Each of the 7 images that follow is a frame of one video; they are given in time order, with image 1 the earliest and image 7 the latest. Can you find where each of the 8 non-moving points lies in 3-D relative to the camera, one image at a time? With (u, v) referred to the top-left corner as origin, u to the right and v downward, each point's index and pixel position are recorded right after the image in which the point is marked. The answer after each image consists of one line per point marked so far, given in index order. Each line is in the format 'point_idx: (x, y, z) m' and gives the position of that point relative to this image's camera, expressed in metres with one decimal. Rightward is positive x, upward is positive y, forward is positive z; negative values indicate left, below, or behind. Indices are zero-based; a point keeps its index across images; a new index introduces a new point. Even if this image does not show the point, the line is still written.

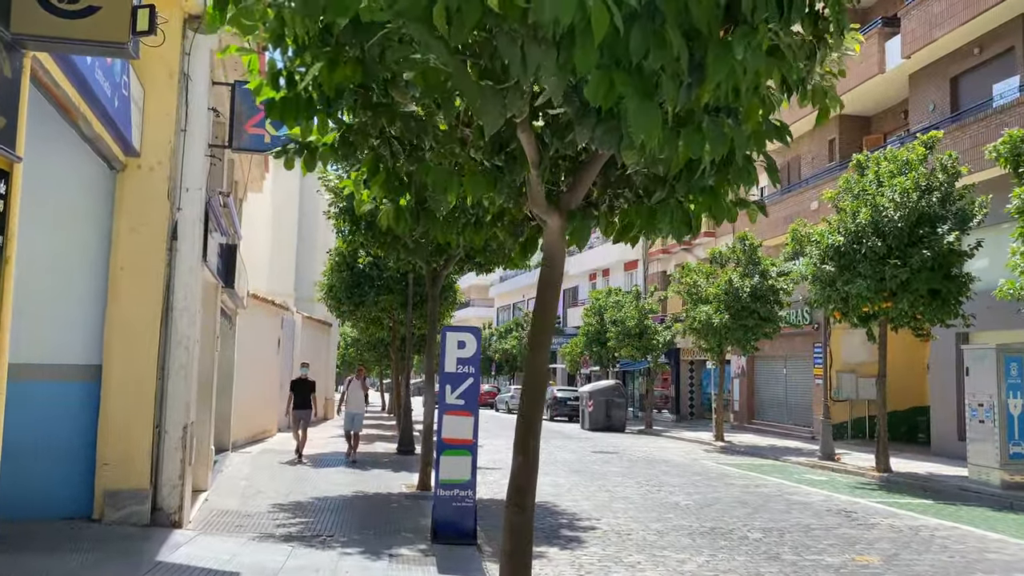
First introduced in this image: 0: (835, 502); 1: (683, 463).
0: (+5.0, -3.3, +12.7) m
1: (+3.8, -3.9, +18.4) m
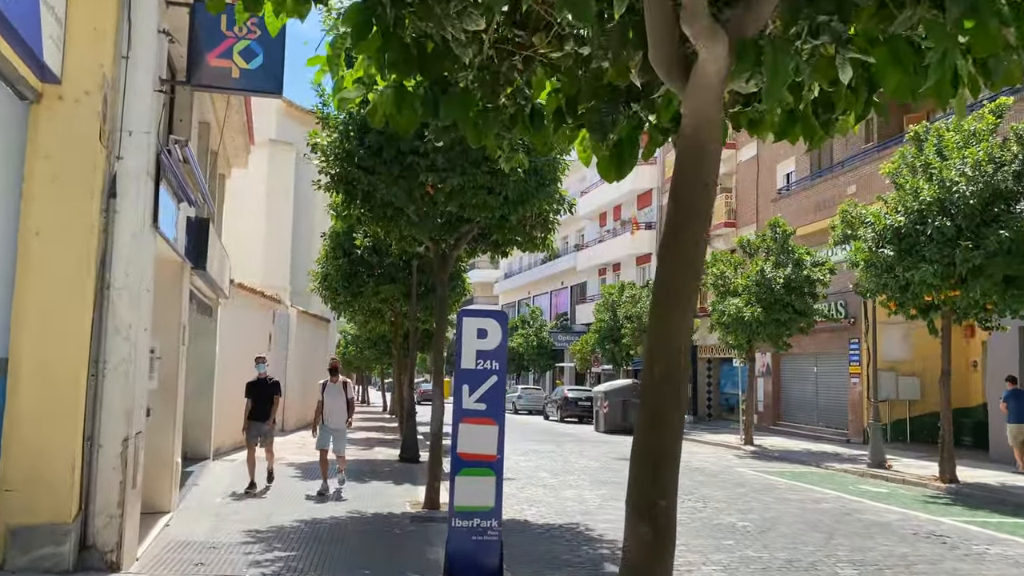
0: (+5.3, -3.1, +10.8) m
1: (+4.1, -3.7, +16.5) m
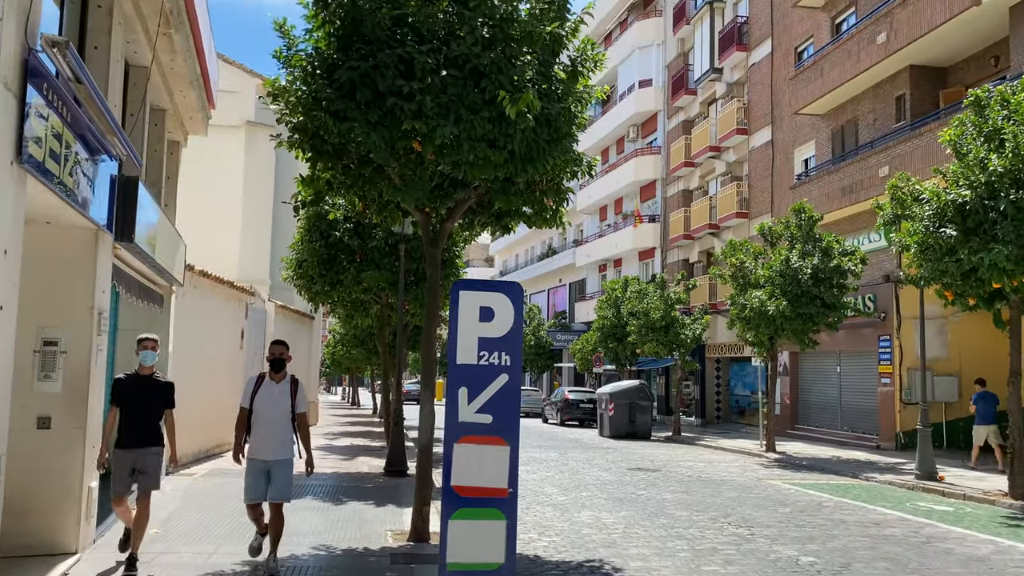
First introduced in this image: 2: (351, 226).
0: (+5.4, -2.8, +8.7) m
1: (+4.2, -3.5, +14.4) m
2: (-2.9, +1.1, +14.6) m
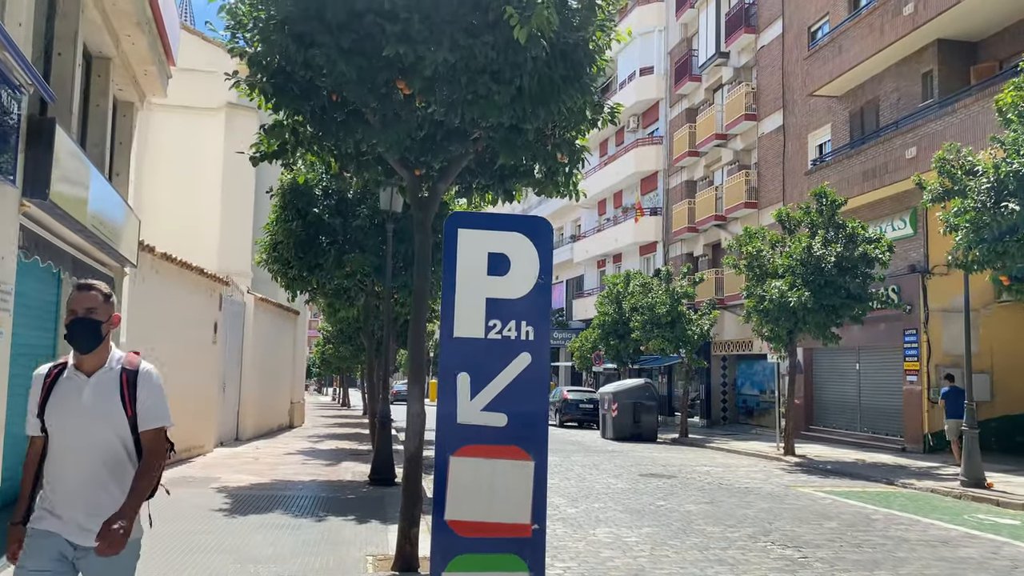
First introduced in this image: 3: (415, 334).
0: (+5.4, -2.6, +7.2) m
1: (+4.2, -3.2, +12.9) m
2: (-2.9, +1.4, +13.0) m
3: (-0.9, -0.4, +7.6) m
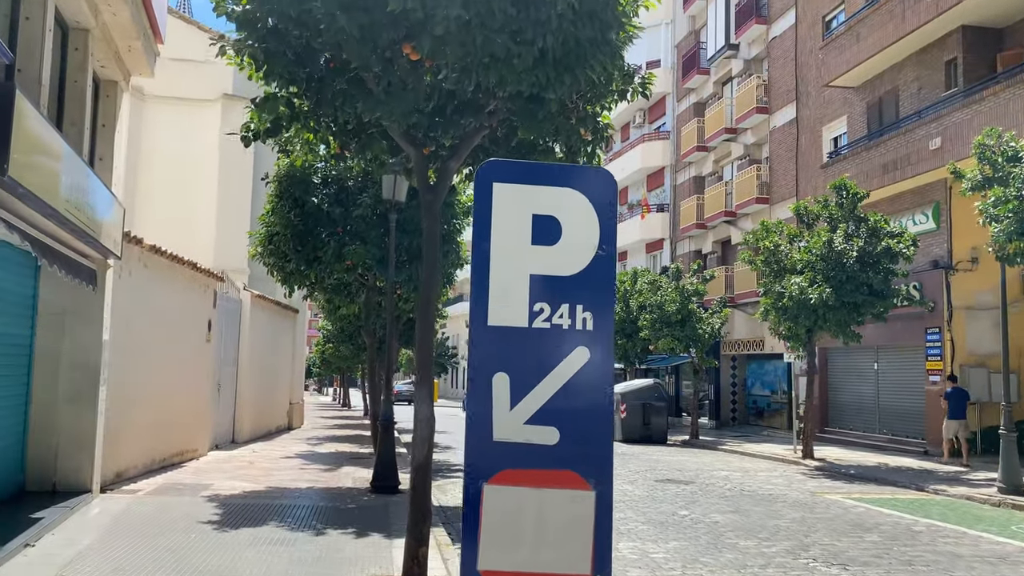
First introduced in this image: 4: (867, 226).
0: (+5.6, -2.5, +6.4) m
1: (+4.3, -3.1, +12.1) m
2: (-2.7, +1.4, +12.2) m
3: (-0.7, -0.3, +6.8) m
4: (+7.7, +1.4, +17.9) m
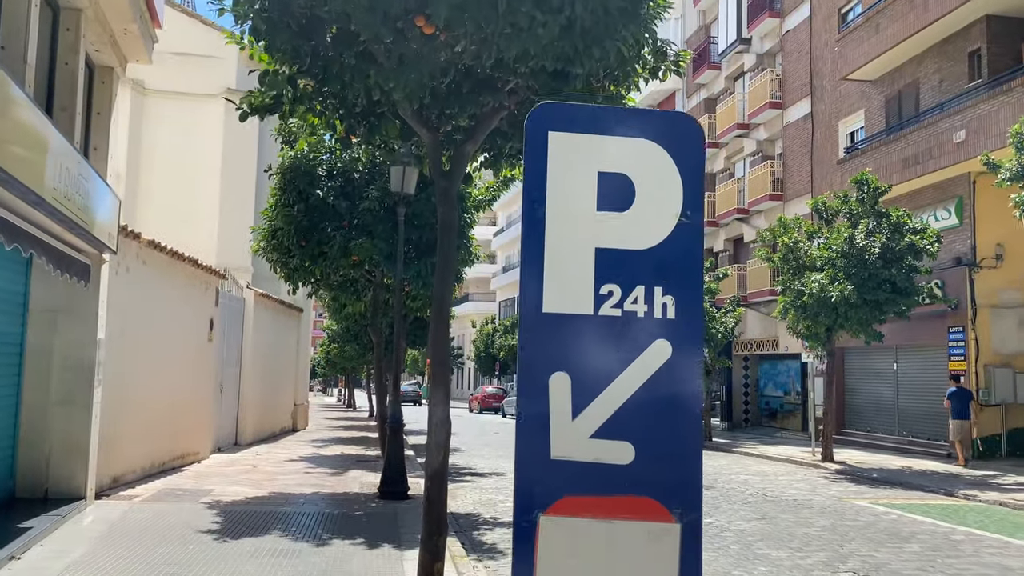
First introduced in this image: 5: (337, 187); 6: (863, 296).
0: (+5.7, -2.4, +5.9) m
1: (+4.5, -3.1, +11.5) m
2: (-2.5, +1.5, +11.7) m
3: (-0.6, -0.3, +6.3) m
4: (+7.9, +1.4, +17.3) m
5: (-2.5, +1.4, +11.7) m
6: (+7.2, -0.2, +16.9) m
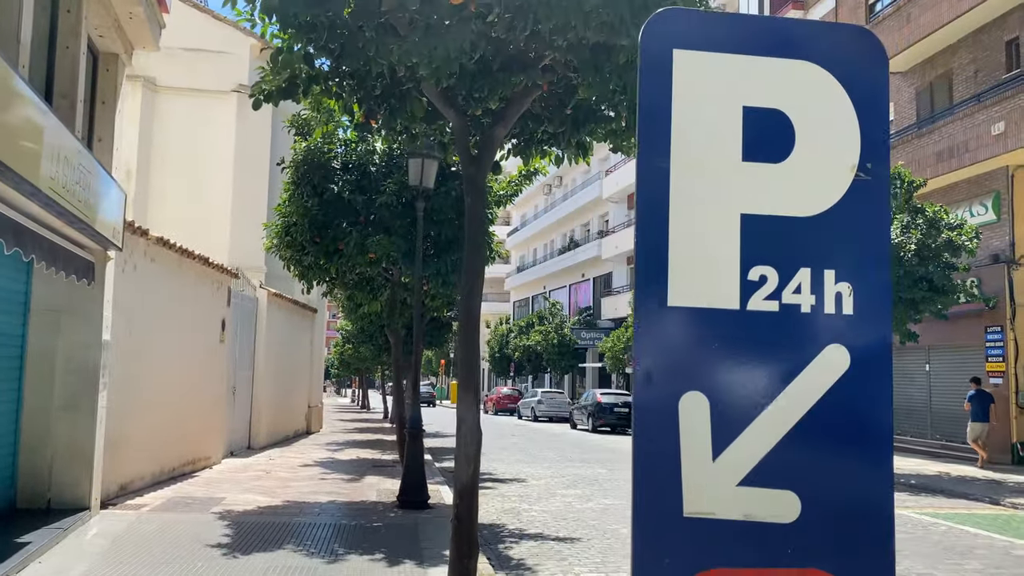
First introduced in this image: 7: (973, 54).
0: (+6.0, -2.4, +5.2) m
1: (+4.9, -3.1, +10.9) m
2: (-2.2, +1.5, +11.2) m
3: (-0.3, -0.3, +5.7) m
4: (+8.3, +1.4, +16.6) m
5: (-2.2, +1.4, +11.2) m
6: (+7.6, -0.1, +16.3) m
7: (+10.9, +5.6, +19.6) m
